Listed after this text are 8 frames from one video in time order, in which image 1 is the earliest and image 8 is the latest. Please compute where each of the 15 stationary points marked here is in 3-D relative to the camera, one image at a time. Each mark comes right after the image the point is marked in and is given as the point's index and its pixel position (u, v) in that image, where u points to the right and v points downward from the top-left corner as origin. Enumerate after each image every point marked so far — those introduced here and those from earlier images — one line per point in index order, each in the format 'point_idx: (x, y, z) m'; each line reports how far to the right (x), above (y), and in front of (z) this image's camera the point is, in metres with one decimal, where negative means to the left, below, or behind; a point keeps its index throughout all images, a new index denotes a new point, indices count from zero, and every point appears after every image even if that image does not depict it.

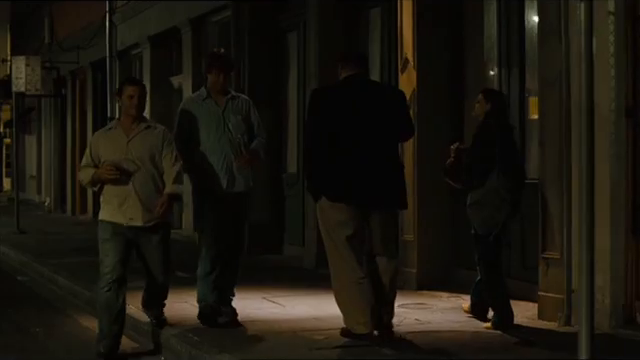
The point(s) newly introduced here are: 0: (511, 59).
0: (+1.5, +0.9, +9.9) m
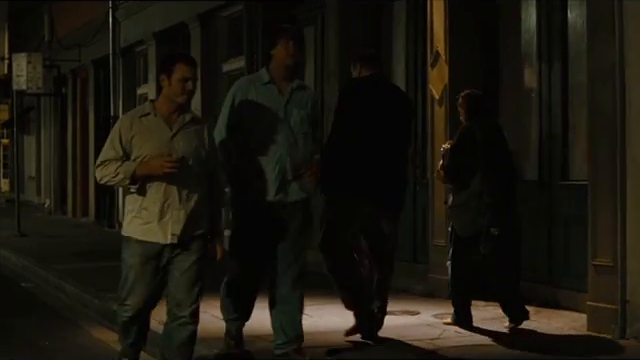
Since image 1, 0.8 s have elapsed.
0: (+1.7, +0.9, +9.3) m
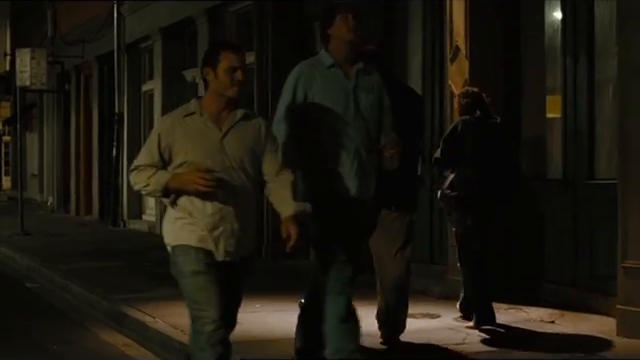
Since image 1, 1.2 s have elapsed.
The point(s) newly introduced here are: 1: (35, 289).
0: (+1.8, +0.9, +9.0) m
1: (-2.7, -1.0, +12.4) m
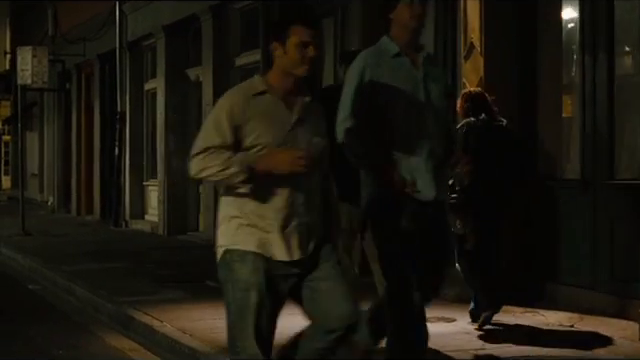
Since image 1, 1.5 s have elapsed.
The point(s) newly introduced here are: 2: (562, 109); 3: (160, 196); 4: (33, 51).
0: (+1.9, +0.9, +8.7) m
1: (-2.6, -1.0, +12.2) m
2: (+1.7, +0.5, +9.3) m
3: (-2.2, -0.2, +18.1) m
4: (-4.1, +1.9, +18.7) m
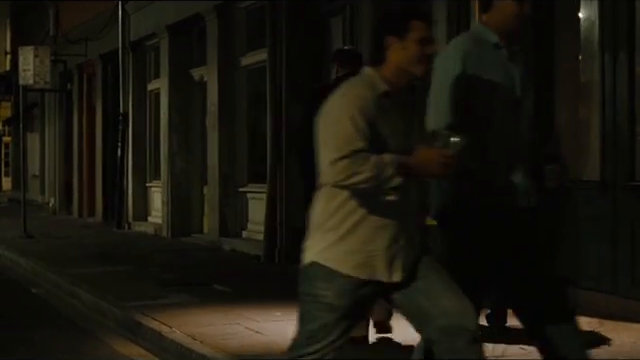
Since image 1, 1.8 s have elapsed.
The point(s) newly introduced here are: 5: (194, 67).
0: (+1.9, +0.9, +8.5) m
1: (-2.5, -1.1, +11.9) m
2: (+1.8, +0.5, +9.0) m
3: (-2.2, -0.2, +17.9) m
4: (-4.1, +1.8, +18.5) m
5: (-1.7, +1.5, +17.7) m
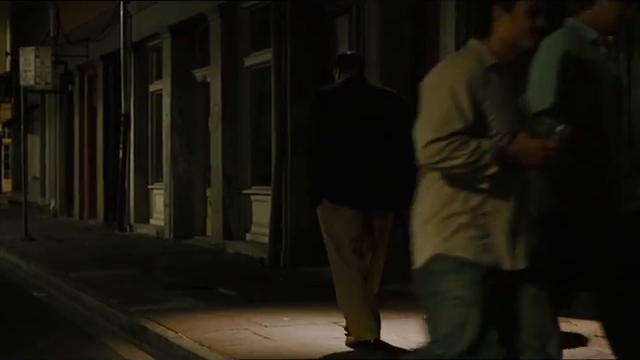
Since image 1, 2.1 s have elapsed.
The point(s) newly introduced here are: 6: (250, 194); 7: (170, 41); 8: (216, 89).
0: (+2.0, +0.9, +8.3) m
1: (-2.5, -1.1, +11.7) m
2: (+1.9, +0.5, +8.9) m
3: (-2.1, -0.3, +17.7) m
4: (-4.0, +1.8, +18.3) m
5: (-1.7, +1.5, +17.5) m
6: (-0.8, -0.2, +15.3) m
7: (-2.0, +1.9, +17.6) m
8: (-1.3, +1.1, +15.7) m
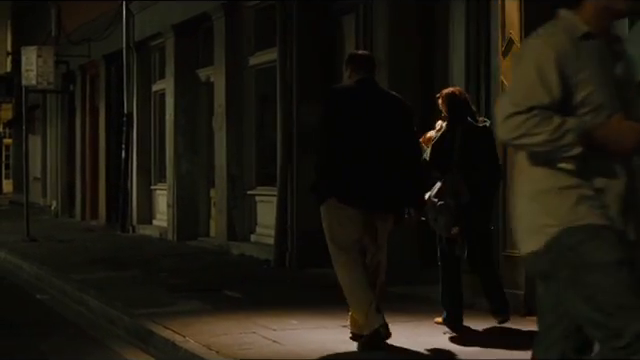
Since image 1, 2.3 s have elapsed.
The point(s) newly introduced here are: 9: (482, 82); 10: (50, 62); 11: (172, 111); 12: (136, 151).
0: (+2.1, +0.9, +8.2) m
1: (-2.4, -1.1, +11.6) m
2: (+1.9, +0.5, +8.7) m
3: (-2.0, -0.3, +17.6) m
4: (-3.9, +1.8, +18.1) m
5: (-1.6, +1.5, +17.3) m
6: (-0.8, -0.2, +15.1) m
7: (-2.0, +1.9, +17.4) m
8: (-1.2, +1.1, +15.6) m
9: (+1.2, +0.8, +10.1) m
10: (-3.9, +1.7, +18.8) m
11: (-2.0, +0.9, +17.5) m
12: (-2.8, +0.4, +19.4) m
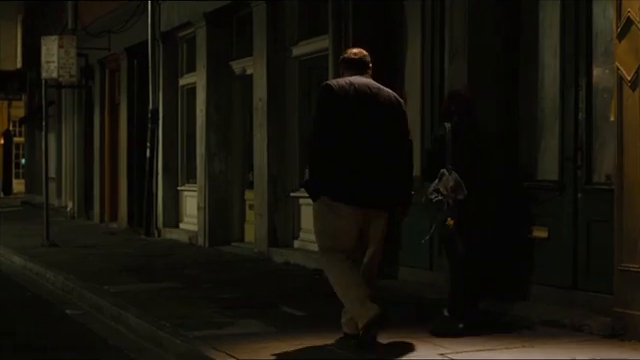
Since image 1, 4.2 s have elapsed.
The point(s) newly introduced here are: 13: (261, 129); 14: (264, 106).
0: (+2.6, +0.9, +6.9) m
1: (-1.9, -1.1, +10.3) m
2: (+2.4, +0.5, +7.4) m
3: (-1.5, -0.3, +16.3) m
4: (-3.4, +1.8, +16.9) m
5: (-1.1, +1.5, +16.1) m
6: (-0.2, -0.2, +13.9) m
7: (-1.4, +1.9, +16.1) m
8: (-0.7, +1.1, +14.3) m
9: (+1.7, +0.8, +8.9) m
10: (-3.4, +1.7, +17.5) m
11: (-1.5, +0.9, +16.2) m
12: (-2.2, +0.4, +18.2) m
13: (-0.6, +0.6, +14.3) m
14: (-0.6, +0.8, +14.2) m
